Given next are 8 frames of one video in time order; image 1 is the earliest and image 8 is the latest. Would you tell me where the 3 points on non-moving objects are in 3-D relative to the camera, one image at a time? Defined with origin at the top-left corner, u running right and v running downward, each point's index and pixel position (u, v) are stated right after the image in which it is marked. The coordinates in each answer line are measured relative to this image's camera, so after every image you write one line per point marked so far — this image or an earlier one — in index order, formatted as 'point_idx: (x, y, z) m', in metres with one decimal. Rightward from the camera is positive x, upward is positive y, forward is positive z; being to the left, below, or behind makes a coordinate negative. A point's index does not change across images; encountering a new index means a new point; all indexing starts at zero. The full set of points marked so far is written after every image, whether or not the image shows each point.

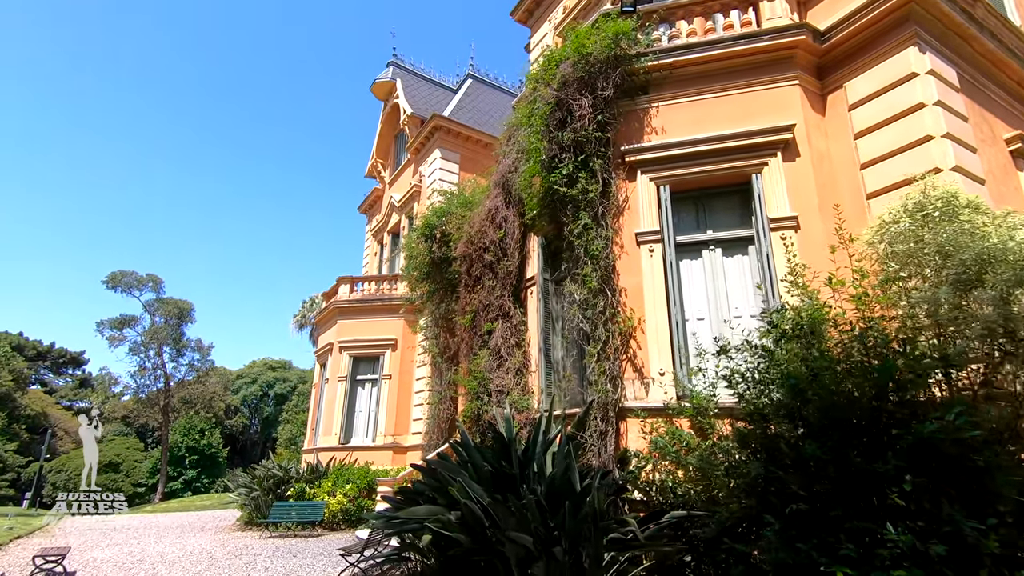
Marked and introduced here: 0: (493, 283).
0: (-0.3, +0.1, +7.7) m
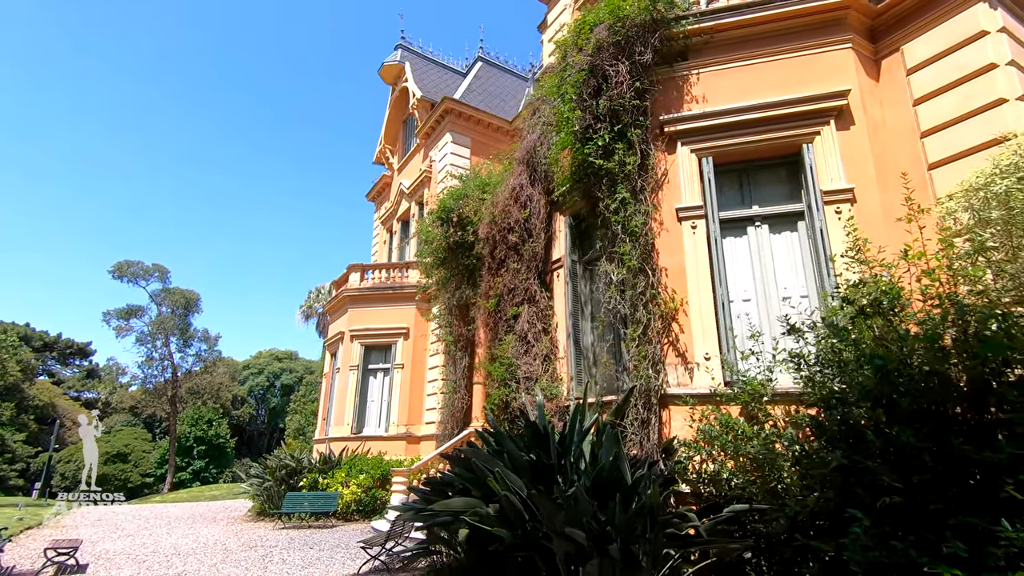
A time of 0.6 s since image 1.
0: (+0.1, +0.3, +7.3) m
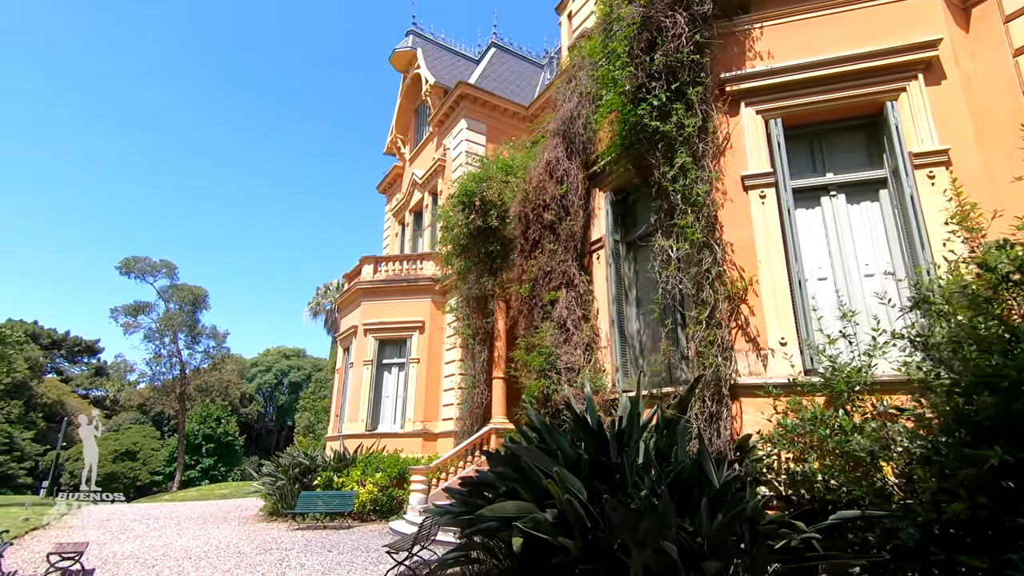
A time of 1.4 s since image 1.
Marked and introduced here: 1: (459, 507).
0: (+0.6, +0.6, +6.7) m
1: (-0.5, -2.1, +5.0) m
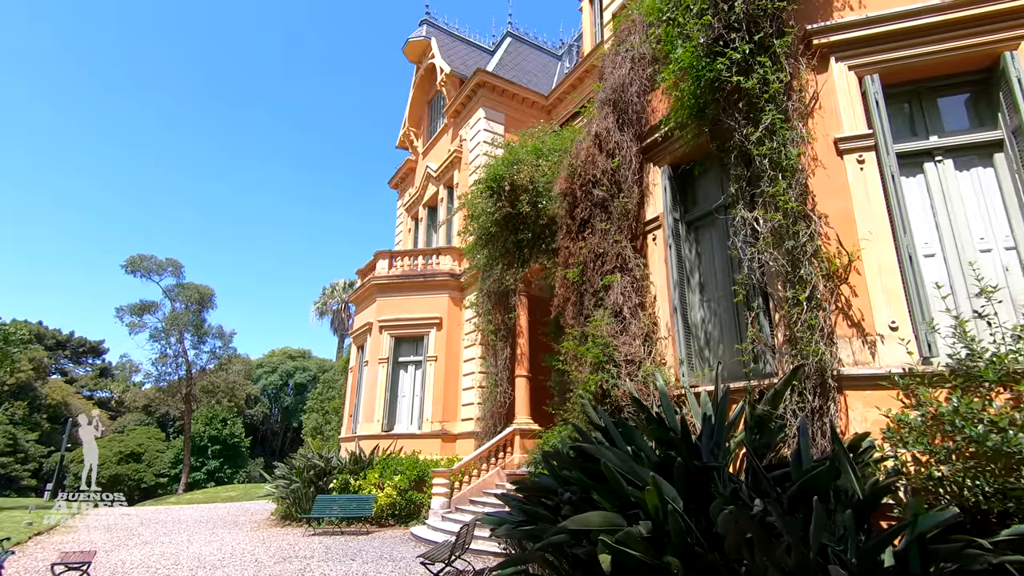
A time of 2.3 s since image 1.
0: (+1.1, +0.7, +6.1) m
1: (0.0, -1.9, +4.4) m
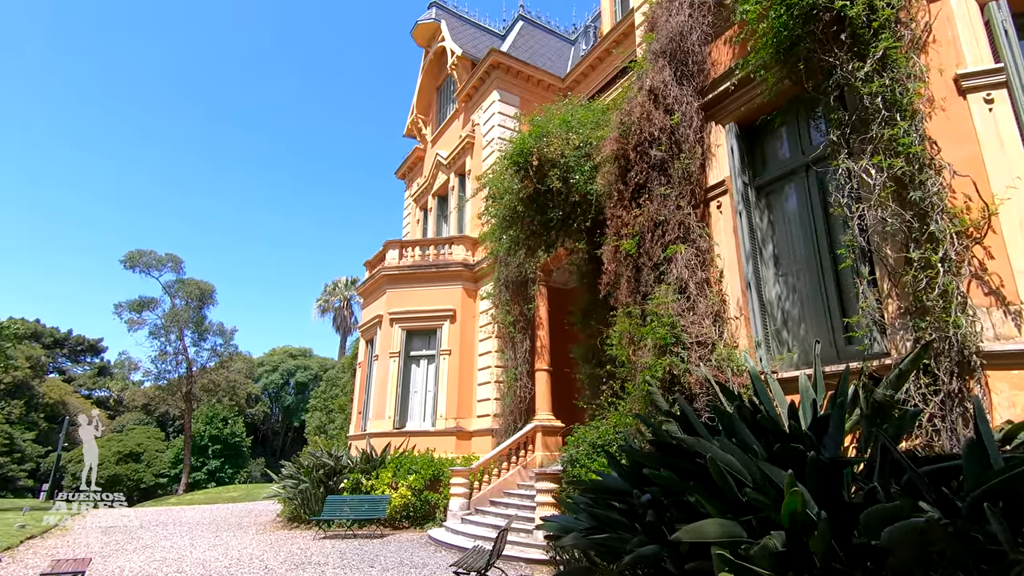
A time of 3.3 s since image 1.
0: (+1.6, +1.0, +5.4) m
1: (+0.5, -1.7, +3.7) m
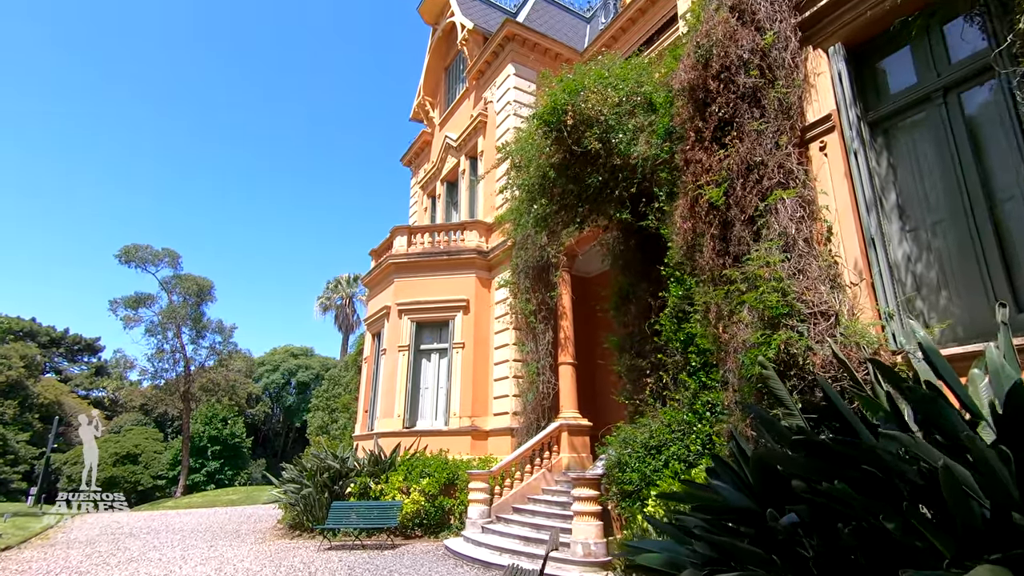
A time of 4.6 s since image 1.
0: (+2.0, +1.3, +4.4) m
1: (+1.0, -1.4, +2.6) m
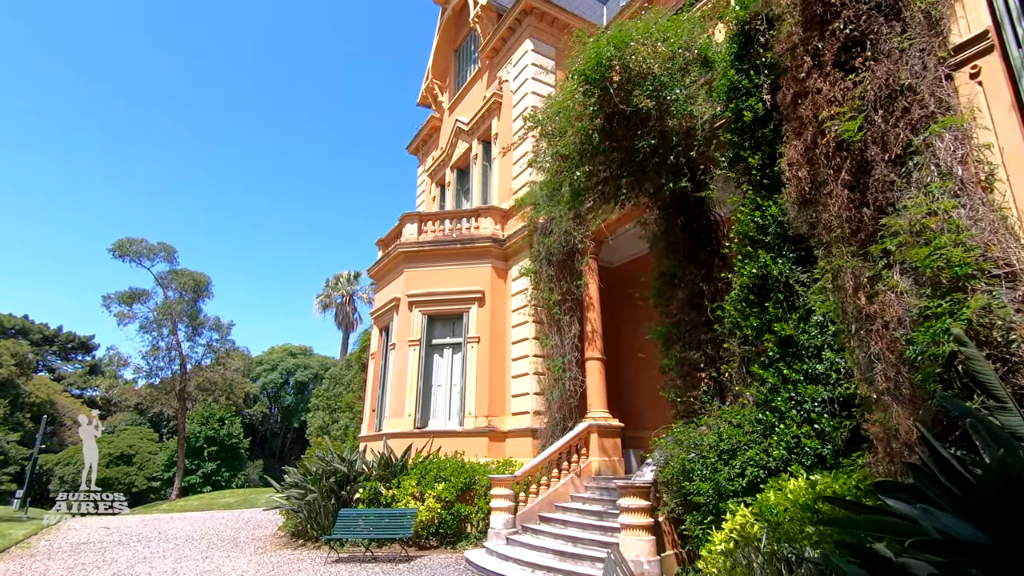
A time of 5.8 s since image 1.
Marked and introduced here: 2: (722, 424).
0: (+2.5, +1.6, +3.5) m
1: (+1.5, -1.1, +1.7) m
2: (+2.2, -1.4, +5.6) m
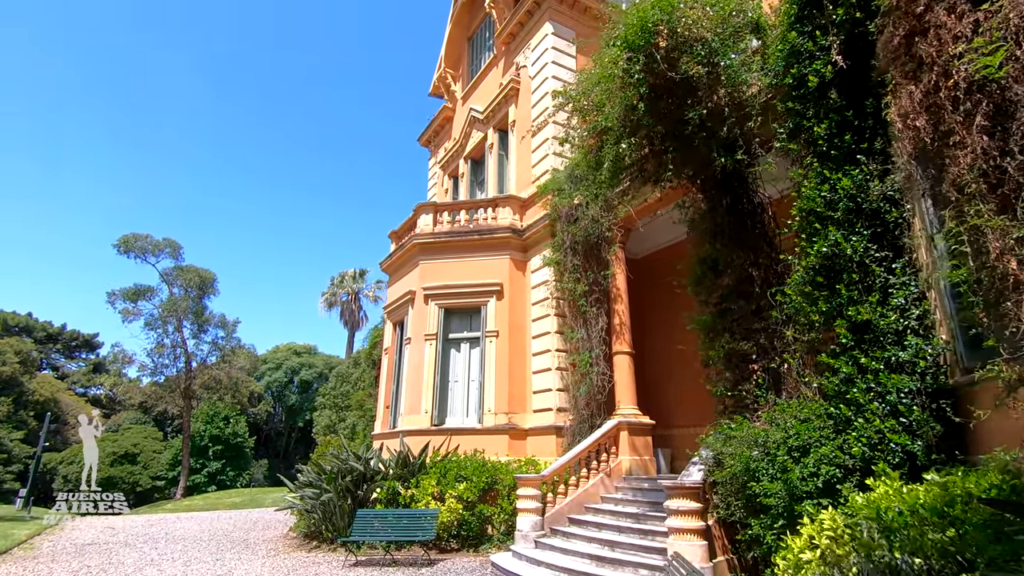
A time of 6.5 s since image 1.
0: (+2.9, +1.8, +3.0) m
1: (+1.9, -0.9, +1.3) m
2: (+2.7, -1.2, +5.1) m
